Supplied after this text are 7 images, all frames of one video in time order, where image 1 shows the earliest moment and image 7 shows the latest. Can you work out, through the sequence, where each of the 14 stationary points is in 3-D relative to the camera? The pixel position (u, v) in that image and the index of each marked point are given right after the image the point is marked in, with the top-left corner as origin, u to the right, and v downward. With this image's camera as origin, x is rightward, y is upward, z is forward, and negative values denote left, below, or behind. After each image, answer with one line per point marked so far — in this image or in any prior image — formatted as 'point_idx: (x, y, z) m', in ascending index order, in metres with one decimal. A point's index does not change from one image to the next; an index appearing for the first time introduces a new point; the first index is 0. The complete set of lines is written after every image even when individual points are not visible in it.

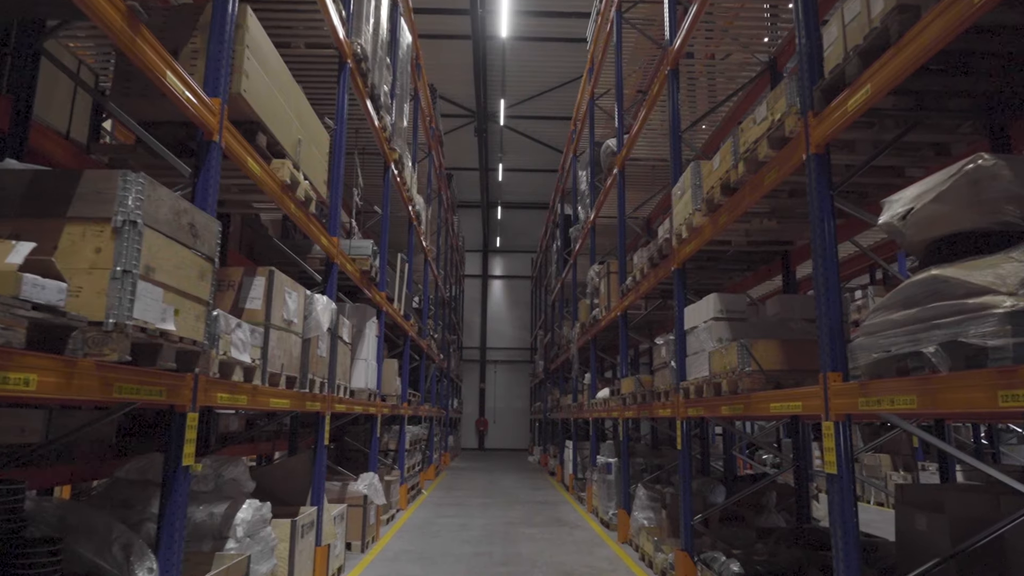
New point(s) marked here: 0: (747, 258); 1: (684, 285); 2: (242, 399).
0: (+3.6, +0.5, +6.2) m
1: (+2.5, +0.1, +5.8) m
2: (-2.5, -1.0, +3.8) m
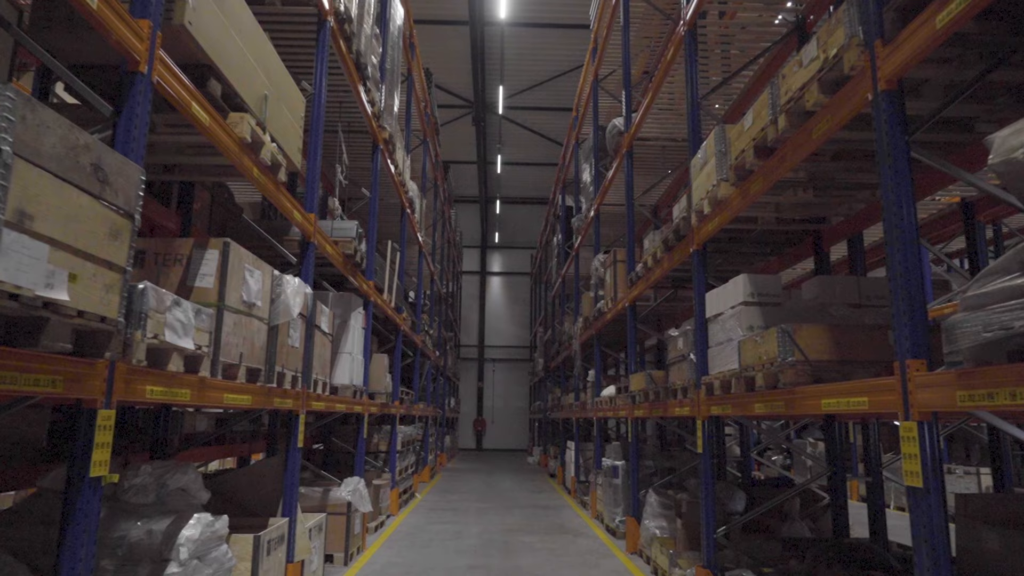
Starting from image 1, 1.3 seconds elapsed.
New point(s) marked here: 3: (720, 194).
0: (+3.6, +0.7, +5.6) m
1: (+2.4, +0.3, +5.2) m
2: (-2.5, -0.8, +3.1) m
3: (+2.3, +1.0, +4.5) m
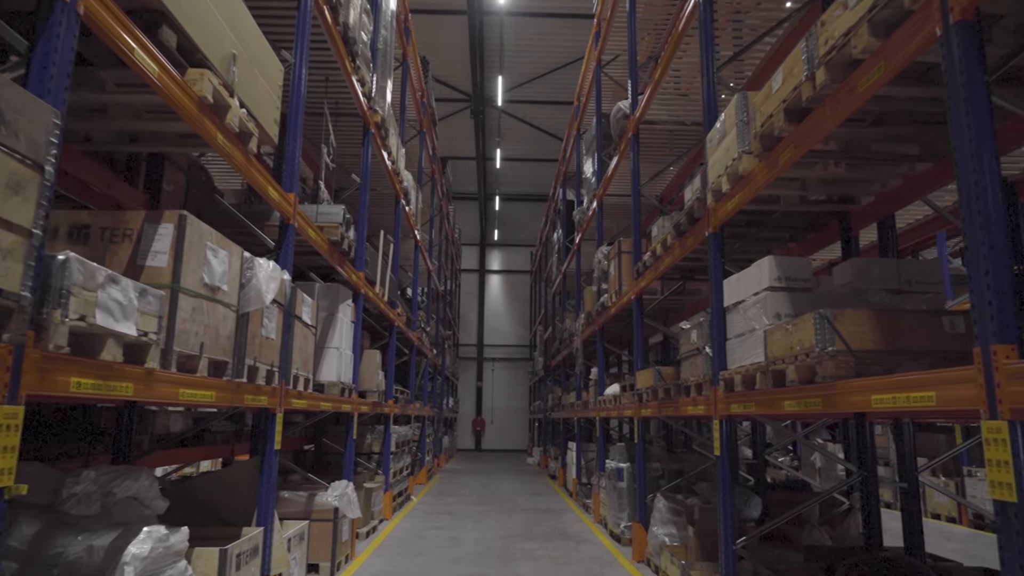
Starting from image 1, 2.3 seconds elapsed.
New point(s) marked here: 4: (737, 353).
0: (+3.6, +0.8, +5.1) m
1: (+2.4, +0.4, +4.7) m
2: (-2.5, -0.7, +2.7) m
3: (+2.3, +1.2, +4.1) m
4: (+2.4, -0.7, +4.3) m
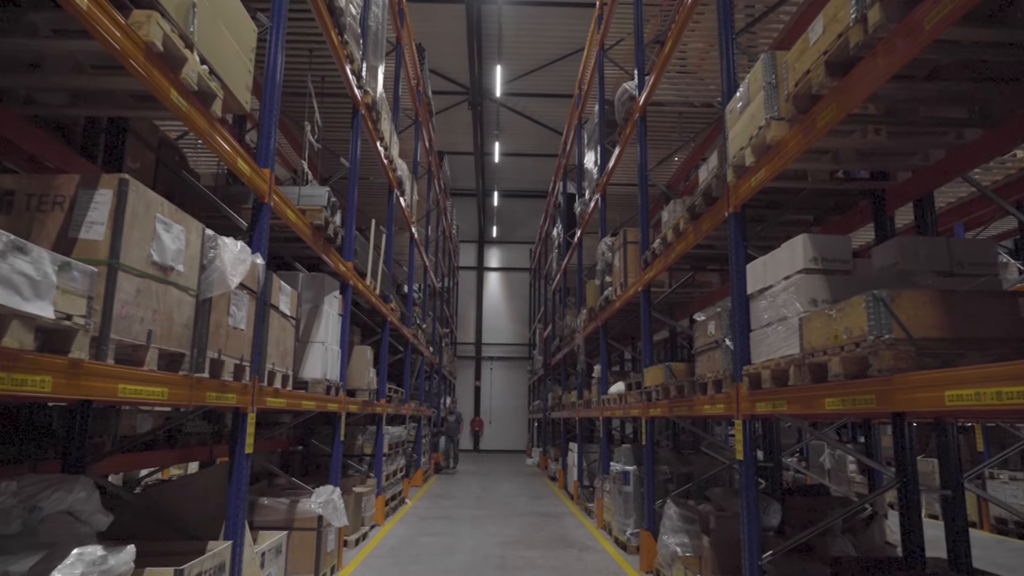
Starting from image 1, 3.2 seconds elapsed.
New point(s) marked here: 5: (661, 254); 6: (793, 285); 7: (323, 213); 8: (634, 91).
0: (+3.6, +1.0, +4.7) m
1: (+2.4, +0.6, +4.3) m
2: (-2.5, -0.5, +2.2) m
3: (+2.3, +1.3, +3.6) m
4: (+2.4, -0.5, +3.8) m
5: (+2.3, +0.5, +6.2) m
6: (+2.4, 0.0, +3.5) m
7: (-2.5, +1.0, +5.5) m
8: (+2.3, +3.8, +7.8) m
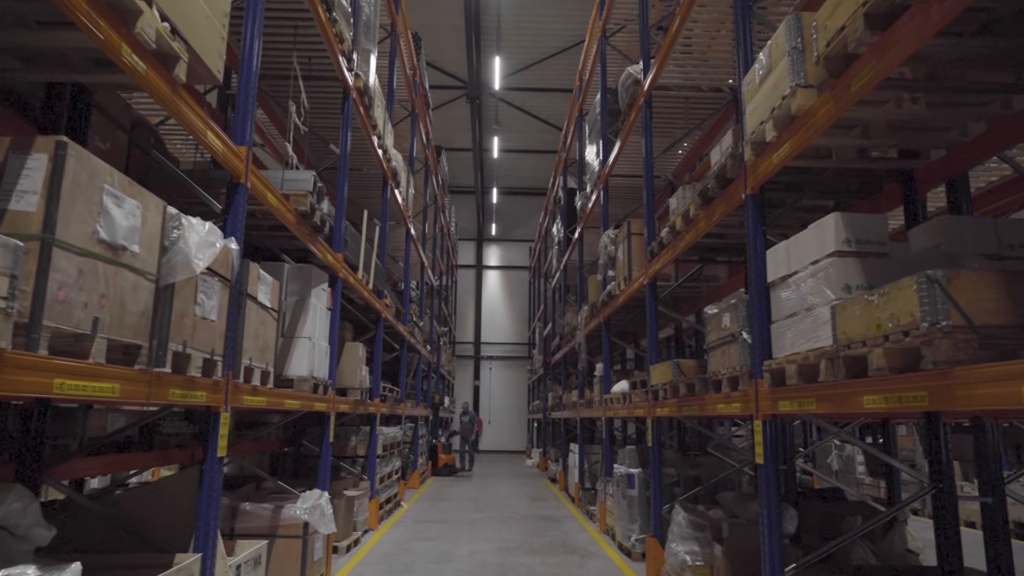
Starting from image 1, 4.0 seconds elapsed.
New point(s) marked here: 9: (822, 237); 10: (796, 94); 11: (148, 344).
0: (+3.6, +1.1, +4.3) m
1: (+2.4, +0.7, +3.9) m
2: (-2.5, -0.4, +1.8) m
3: (+2.3, +1.5, +3.3) m
4: (+2.3, -0.4, +3.4) m
5: (+2.3, +0.6, +5.9) m
6: (+2.4, +0.1, +3.1) m
7: (-2.5, +1.1, +5.1) m
8: (+2.3, +3.9, +7.4) m
9: (+2.4, +0.4, +3.1) m
10: (+2.3, +1.5, +3.2) m
11: (-2.6, -0.4, +2.9) m
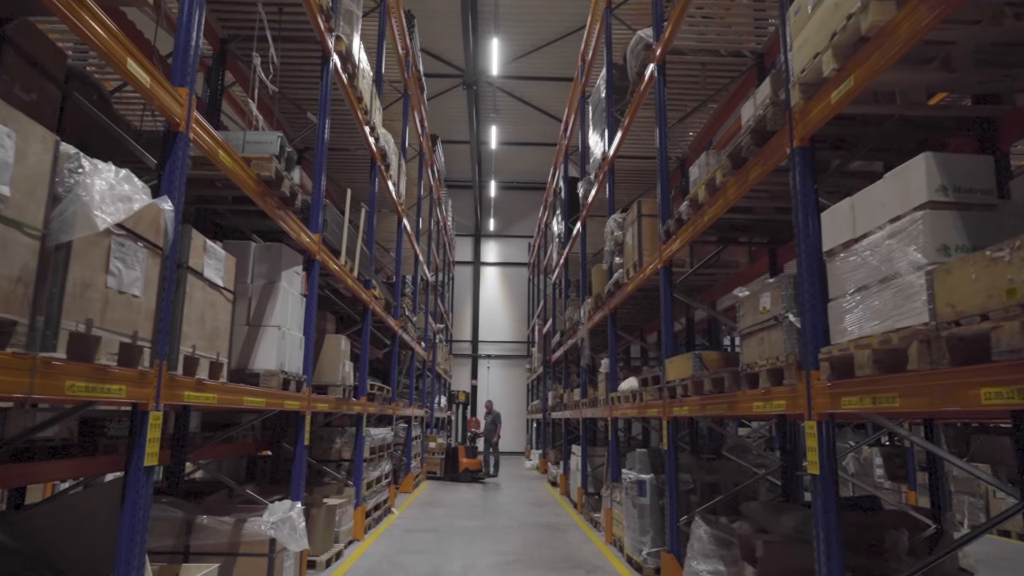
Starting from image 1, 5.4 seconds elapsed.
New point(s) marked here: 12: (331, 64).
0: (+3.5, +1.3, +3.7) m
1: (+2.4, +0.9, +3.3) m
2: (-2.6, -0.2, +1.1) m
3: (+2.3, +1.7, +2.6) m
4: (+2.3, -0.2, +2.8) m
5: (+2.2, +0.8, +5.2) m
6: (+2.4, +0.4, +2.4) m
7: (-2.6, +1.3, +4.4) m
8: (+2.3, +4.1, +6.7) m
9: (+2.4, +0.6, +2.5) m
10: (+2.2, +1.8, +2.6) m
11: (-2.6, -0.2, +2.2) m
12: (-2.7, +3.4, +6.2) m
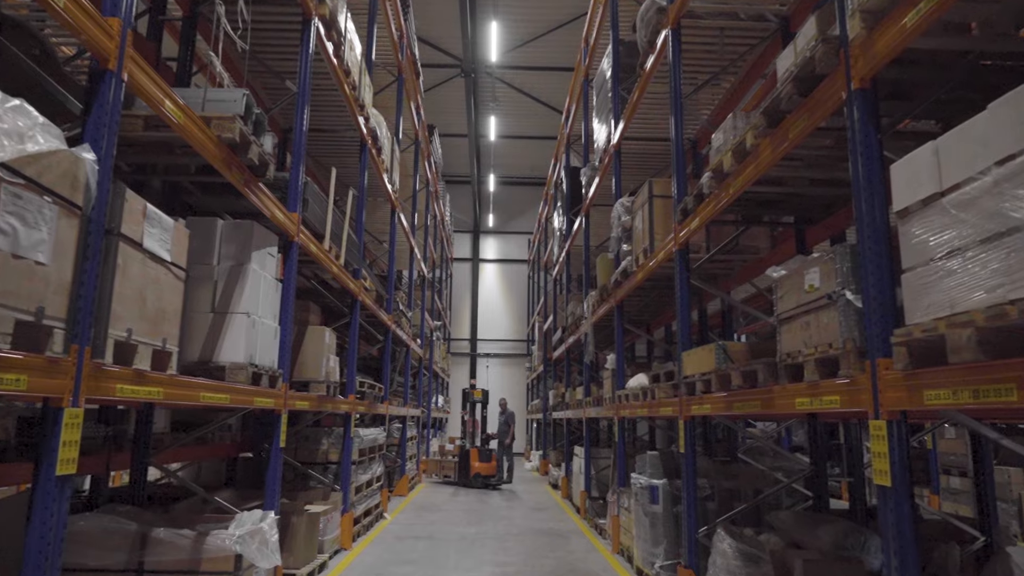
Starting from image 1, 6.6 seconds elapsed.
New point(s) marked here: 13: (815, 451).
0: (+3.5, +1.5, +3.1) m
1: (+2.4, +1.1, +2.7) m
2: (-2.6, 0.0, +0.6) m
3: (+2.3, +1.9, +2.0) m
4: (+2.3, 0.0, +2.2) m
5: (+2.2, +1.0, +4.6) m
6: (+2.4, +0.5, +1.9) m
7: (-2.6, +1.5, +3.8) m
8: (+2.3, +4.3, +6.2) m
9: (+2.4, +0.8, +1.9) m
10: (+2.2, +1.9, +2.0) m
11: (-2.6, 0.0, +1.6) m
12: (-2.7, +3.6, +5.6) m
13: (+4.1, -2.2, +5.6) m
